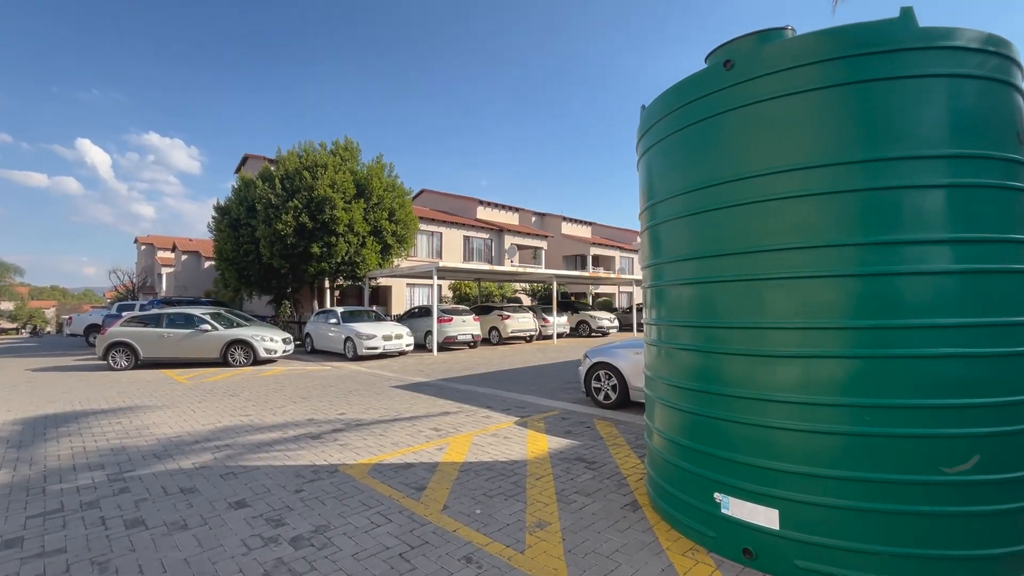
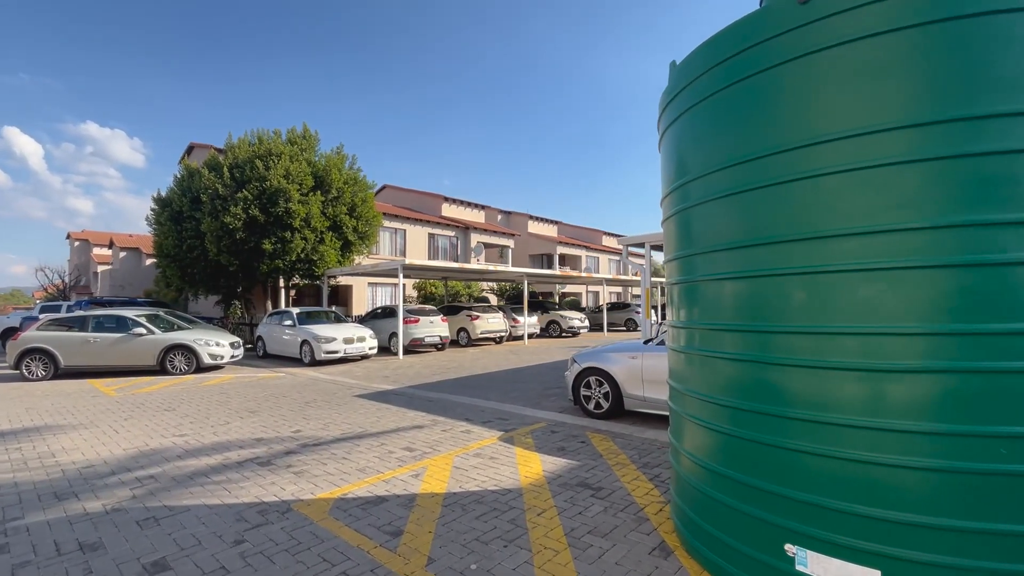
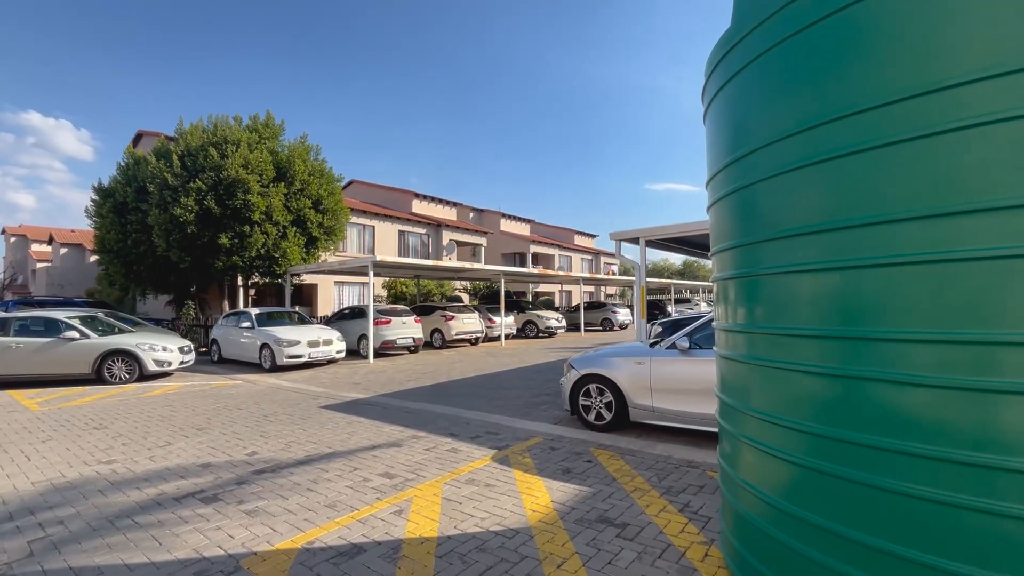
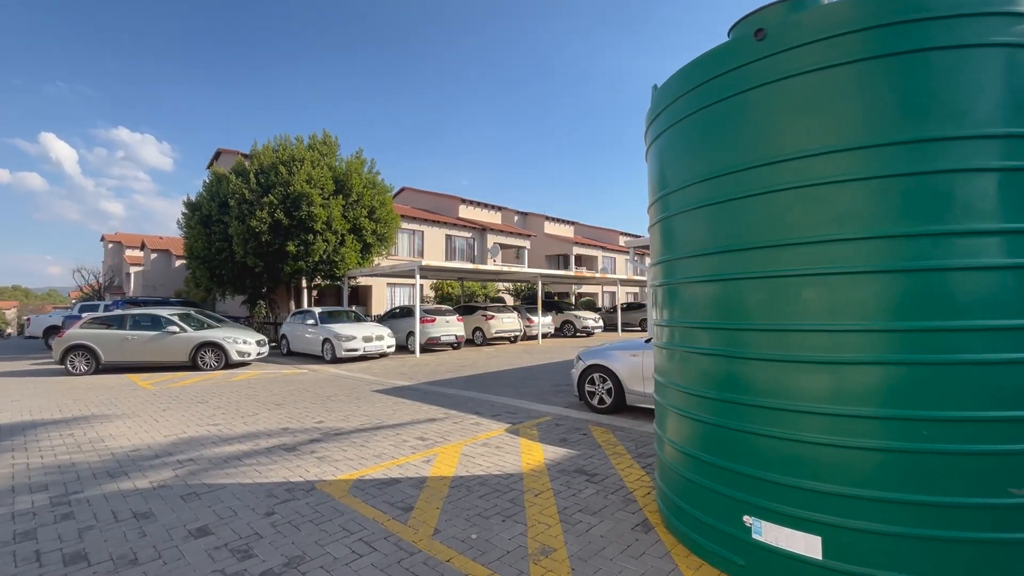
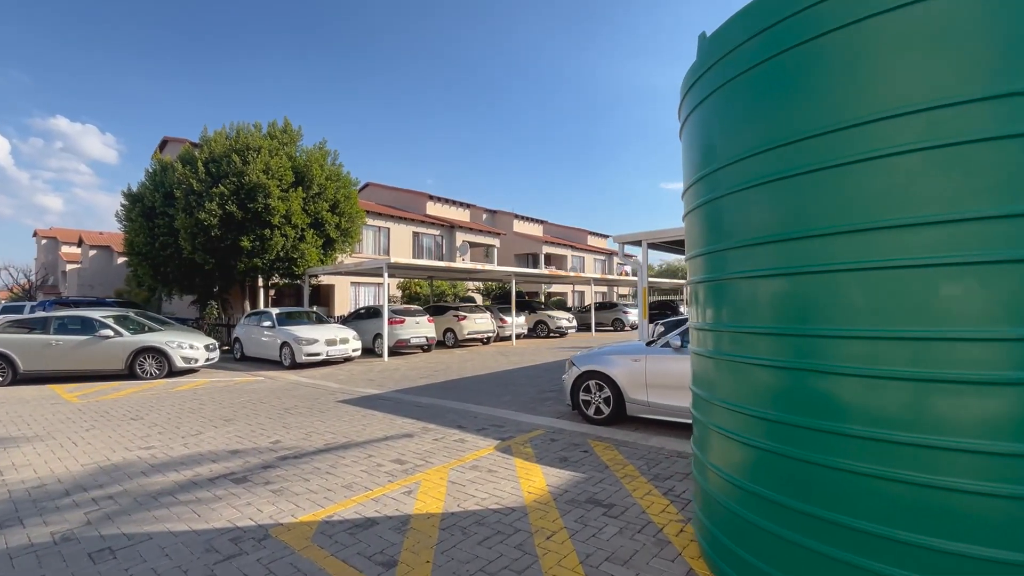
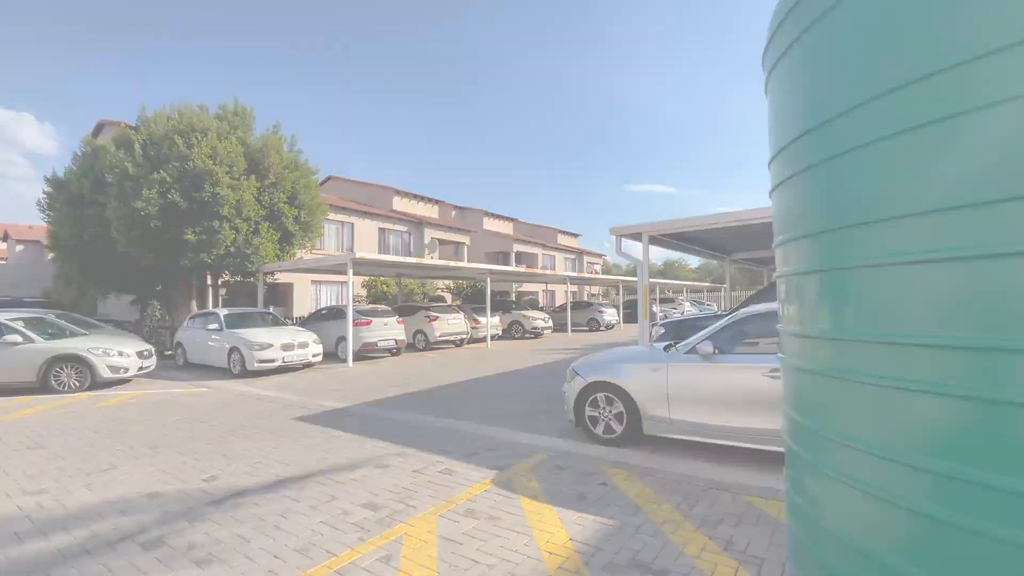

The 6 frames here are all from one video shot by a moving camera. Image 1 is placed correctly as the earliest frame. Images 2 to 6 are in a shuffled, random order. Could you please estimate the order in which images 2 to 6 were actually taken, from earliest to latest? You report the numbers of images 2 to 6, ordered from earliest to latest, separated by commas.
4, 2, 5, 3, 6
